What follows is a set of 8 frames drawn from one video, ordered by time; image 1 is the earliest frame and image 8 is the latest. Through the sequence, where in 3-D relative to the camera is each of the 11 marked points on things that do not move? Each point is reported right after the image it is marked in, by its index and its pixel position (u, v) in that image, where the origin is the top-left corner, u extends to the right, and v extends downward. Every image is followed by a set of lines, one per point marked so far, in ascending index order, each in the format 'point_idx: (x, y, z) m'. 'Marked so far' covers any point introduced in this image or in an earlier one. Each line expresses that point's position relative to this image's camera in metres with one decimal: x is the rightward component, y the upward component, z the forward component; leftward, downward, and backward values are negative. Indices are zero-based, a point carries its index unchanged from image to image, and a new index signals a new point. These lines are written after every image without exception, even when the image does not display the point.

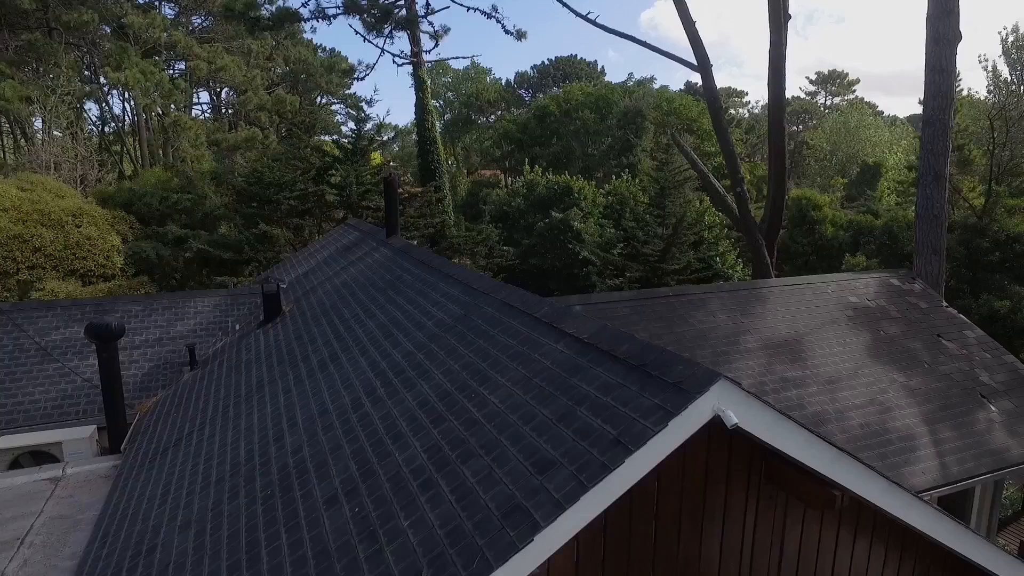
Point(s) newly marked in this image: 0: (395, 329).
0: (-2.0, -0.7, +6.9) m
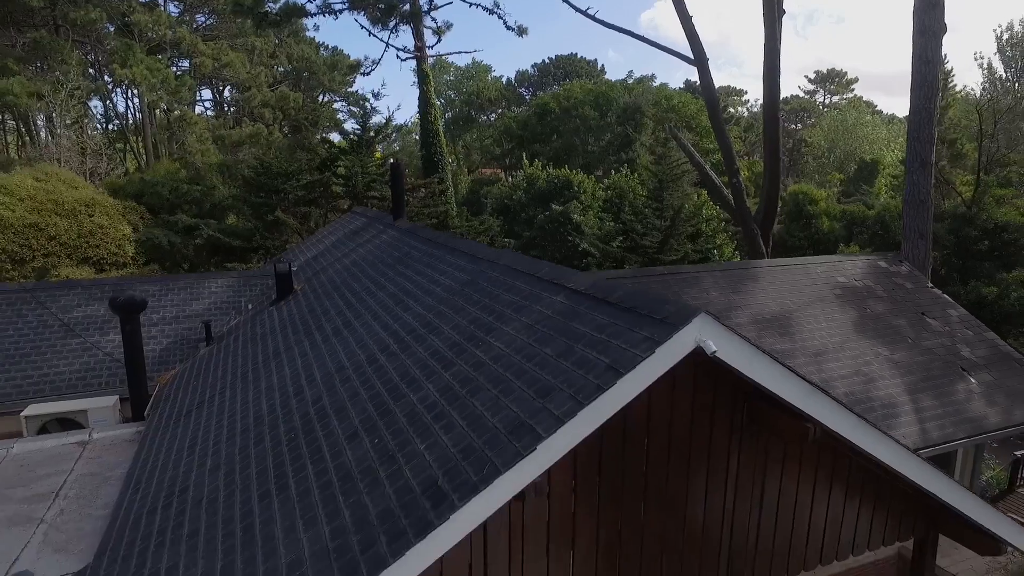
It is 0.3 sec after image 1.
0: (-2.0, -0.1, +7.3) m
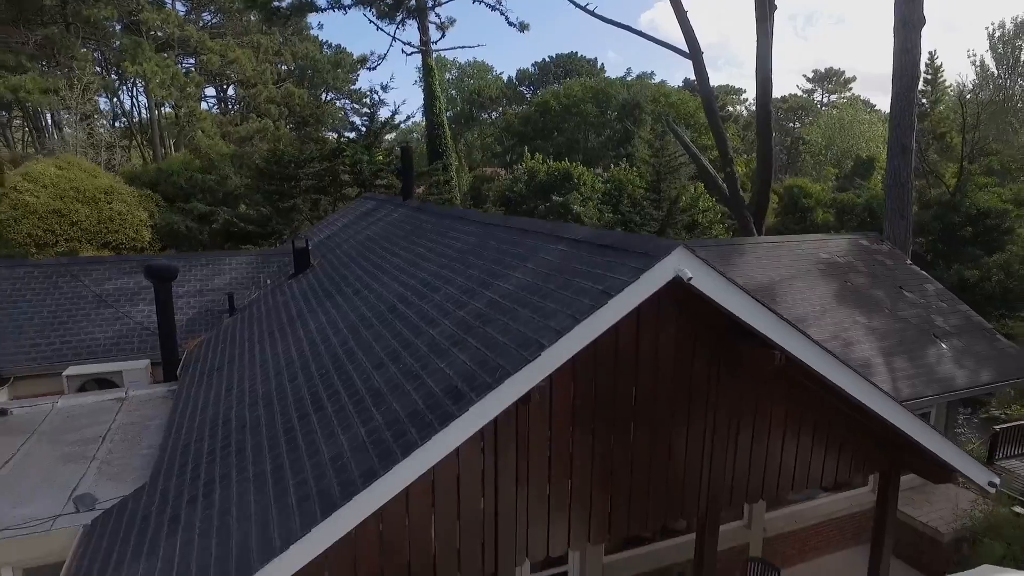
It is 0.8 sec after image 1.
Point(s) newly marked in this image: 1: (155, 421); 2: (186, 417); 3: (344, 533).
0: (-1.9, +0.6, +8.0) m
1: (-7.4, -2.8, +8.0) m
2: (-6.0, -2.4, +7.3) m
3: (-1.7, -2.4, +4.1) m
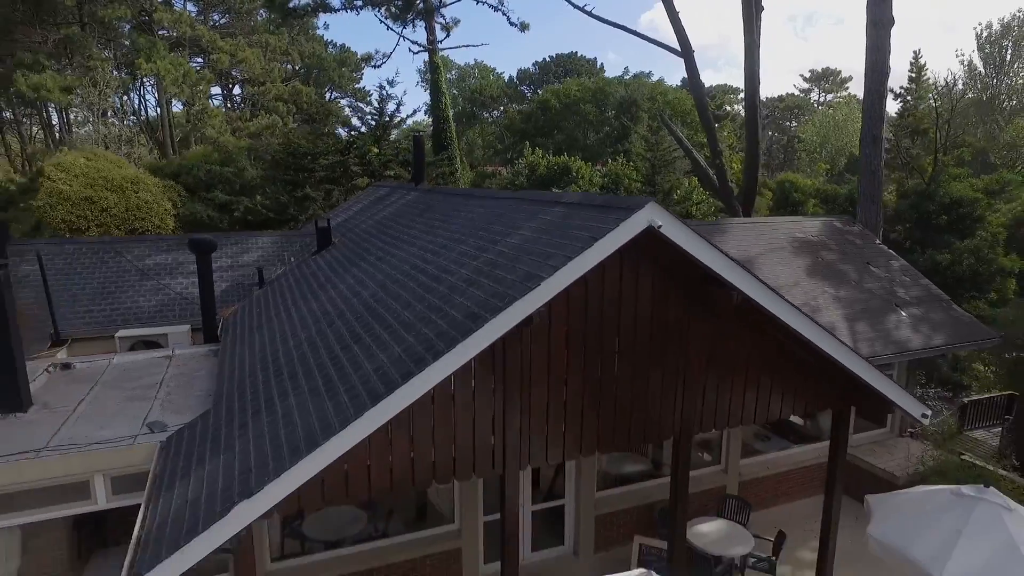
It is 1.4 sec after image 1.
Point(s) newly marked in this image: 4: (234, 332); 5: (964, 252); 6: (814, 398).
0: (-1.8, +1.4, +9.1) m
1: (-7.4, -2.0, +9.1) m
2: (-5.9, -1.6, +8.4) m
3: (-1.6, -1.7, +5.2) m
4: (-7.2, -1.1, +10.0) m
5: (+20.0, +1.6, +17.0) m
6: (+6.3, -2.2, +8.0) m
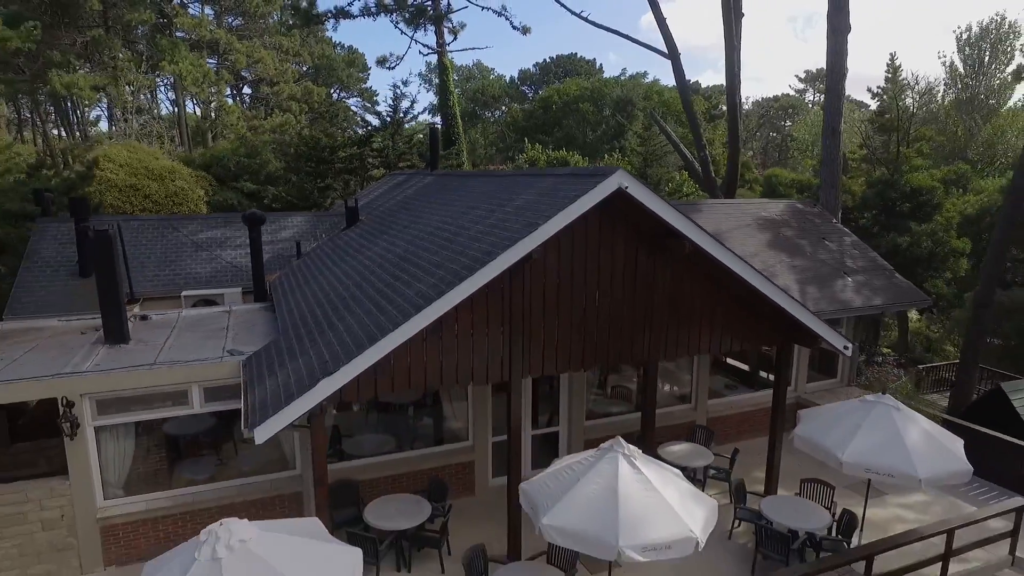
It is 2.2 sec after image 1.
0: (-1.7, +2.4, +11.0) m
1: (-7.3, -0.9, +11.0) m
2: (-5.9, -0.6, +10.3) m
3: (-1.5, -0.6, +7.1) m
4: (-7.1, -0.1, +11.9) m
5: (+20.2, +2.6, +18.9) m
6: (+6.4, -1.2, +9.9) m
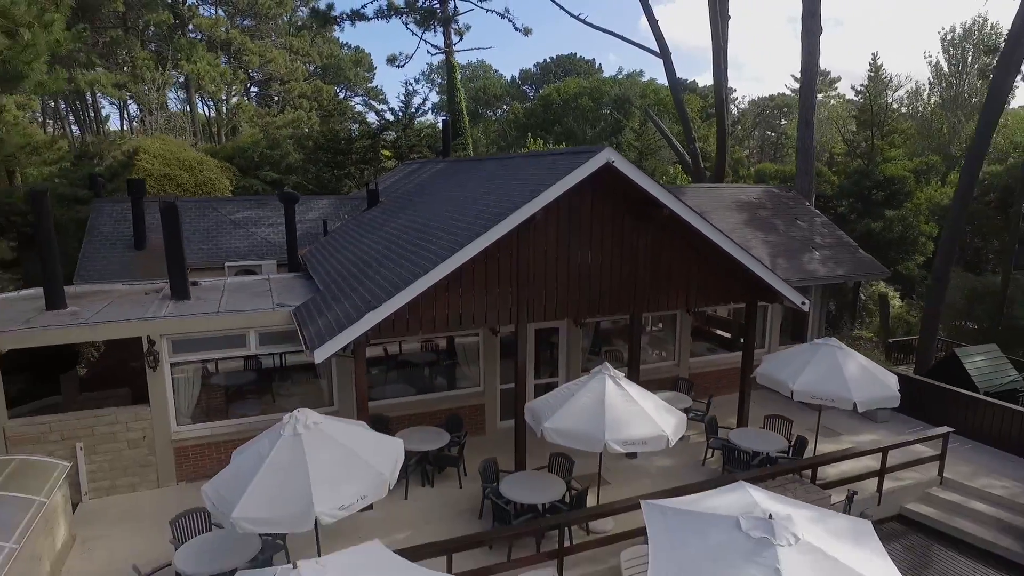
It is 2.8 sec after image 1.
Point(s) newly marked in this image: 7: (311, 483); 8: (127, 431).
0: (-1.5, +3.4, +12.6) m
1: (-7.1, +0.1, +12.6) m
2: (-5.7, +0.5, +11.9) m
3: (-1.4, +0.4, +8.7) m
4: (-6.9, +1.0, +13.5) m
5: (+20.3, +3.6, +20.4) m
6: (+6.5, -0.1, +11.4) m
7: (-3.3, -3.2, +6.2) m
8: (-9.5, -3.5, +9.5) m
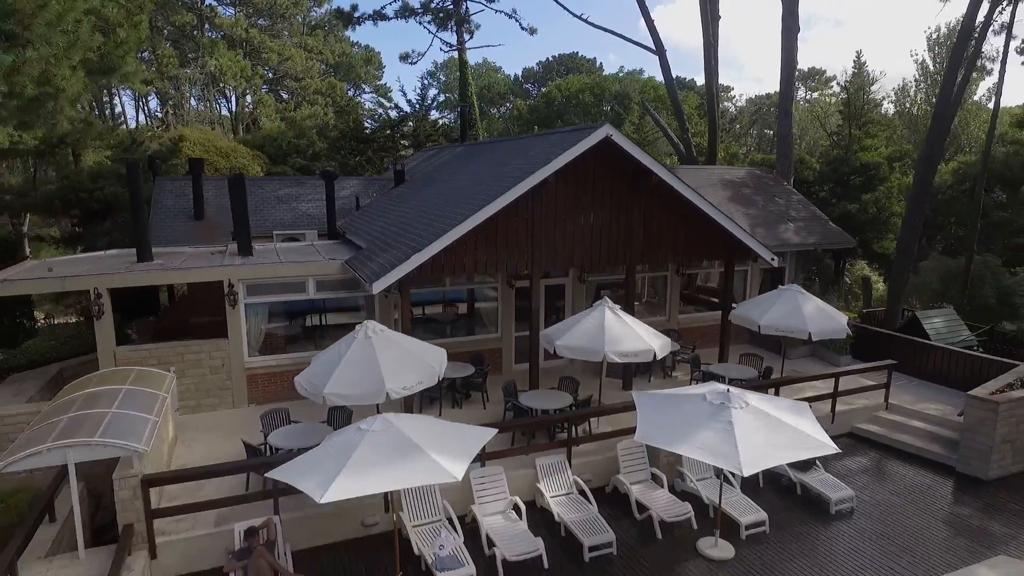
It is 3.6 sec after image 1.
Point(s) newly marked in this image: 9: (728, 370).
0: (-1.0, +4.8, +14.6) m
1: (-6.6, +1.5, +14.6) m
2: (-5.2, +1.9, +13.9) m
3: (-0.9, +1.8, +10.7) m
4: (-6.5, +2.4, +15.5) m
5: (+20.8, +5.0, +22.4) m
6: (+7.0, +1.2, +13.4) m
7: (-2.8, -1.8, +8.2) m
8: (-9.1, -2.1, +11.5) m
9: (+6.8, -2.6, +12.1) m
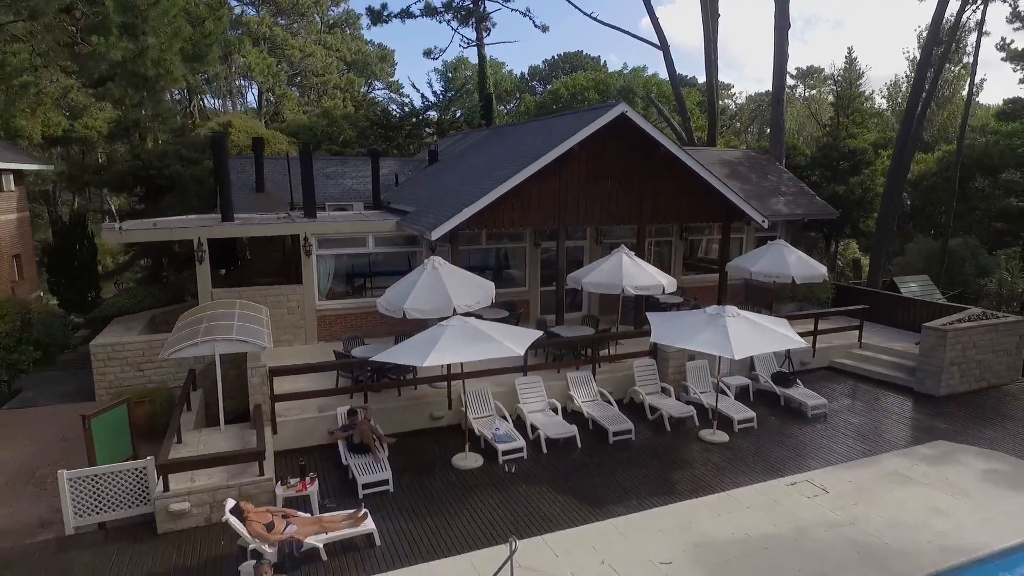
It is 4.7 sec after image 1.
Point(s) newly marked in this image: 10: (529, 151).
0: (0.0, +6.4, +16.7) m
1: (-5.5, +3.1, +16.7) m
2: (-4.1, +3.5, +16.0) m
3: (+0.2, +3.4, +12.8) m
4: (-5.4, +4.0, +17.6) m
5: (+21.9, +6.6, +24.5) m
6: (+8.1, +2.9, +15.5) m
7: (-1.7, -0.1, +10.3) m
8: (-8.0, -0.5, +13.6) m
9: (+7.9, -0.9, +14.2) m
10: (+0.7, +5.2, +14.2) m
